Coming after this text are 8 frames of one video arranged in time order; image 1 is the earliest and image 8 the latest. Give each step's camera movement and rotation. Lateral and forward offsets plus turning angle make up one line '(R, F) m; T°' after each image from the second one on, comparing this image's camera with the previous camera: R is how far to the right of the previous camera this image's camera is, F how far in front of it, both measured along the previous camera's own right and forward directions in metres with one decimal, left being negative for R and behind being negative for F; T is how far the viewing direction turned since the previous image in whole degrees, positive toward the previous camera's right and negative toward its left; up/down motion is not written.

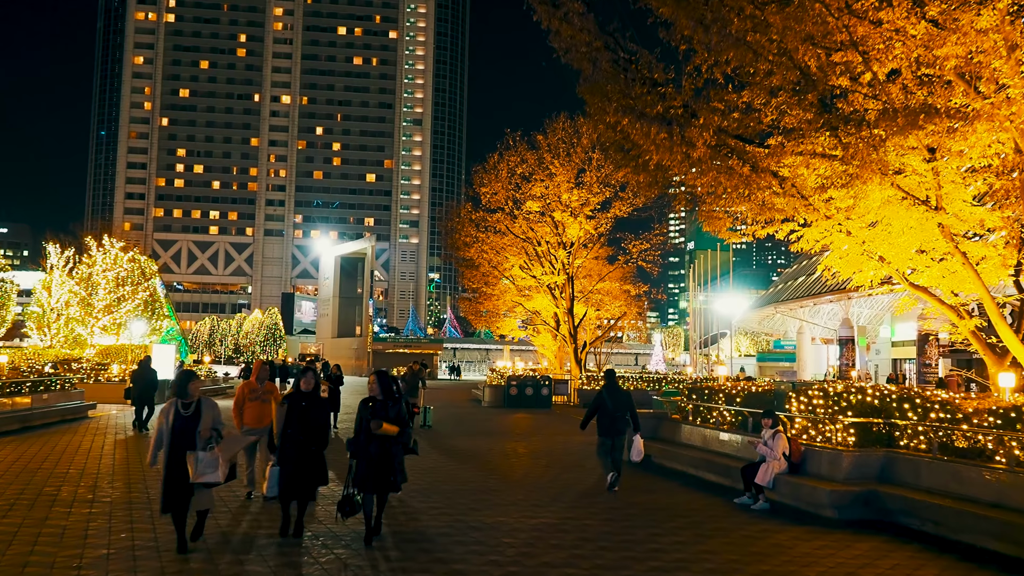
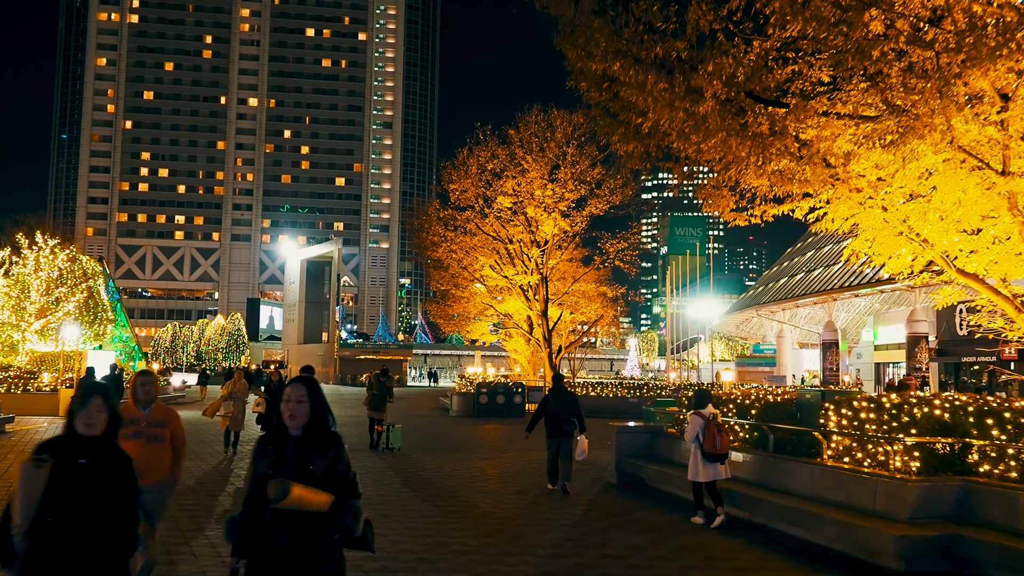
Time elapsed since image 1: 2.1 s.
(+0.1, +2.2) m; +2°
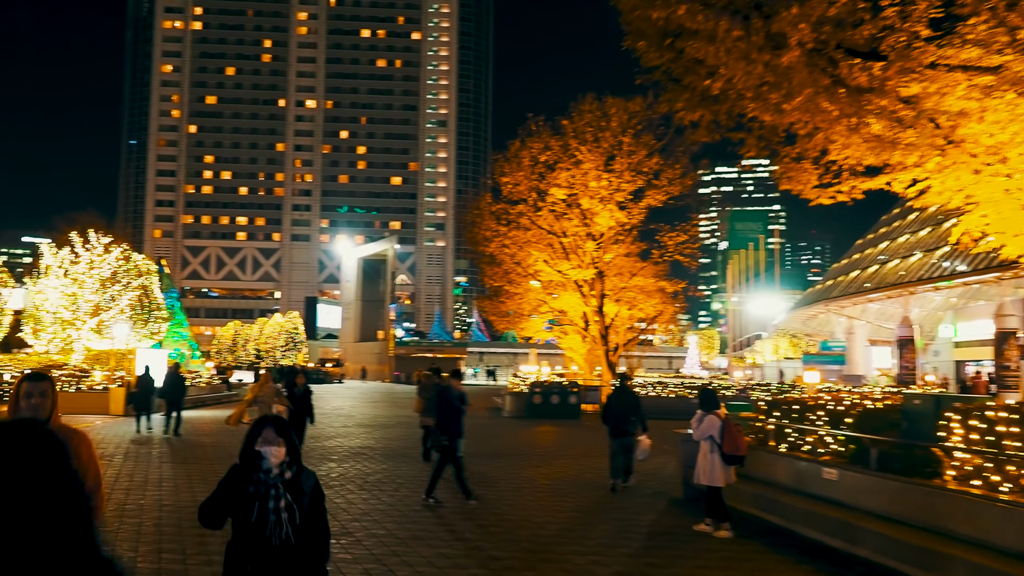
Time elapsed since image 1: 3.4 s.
(+0.1, +1.4) m; -3°
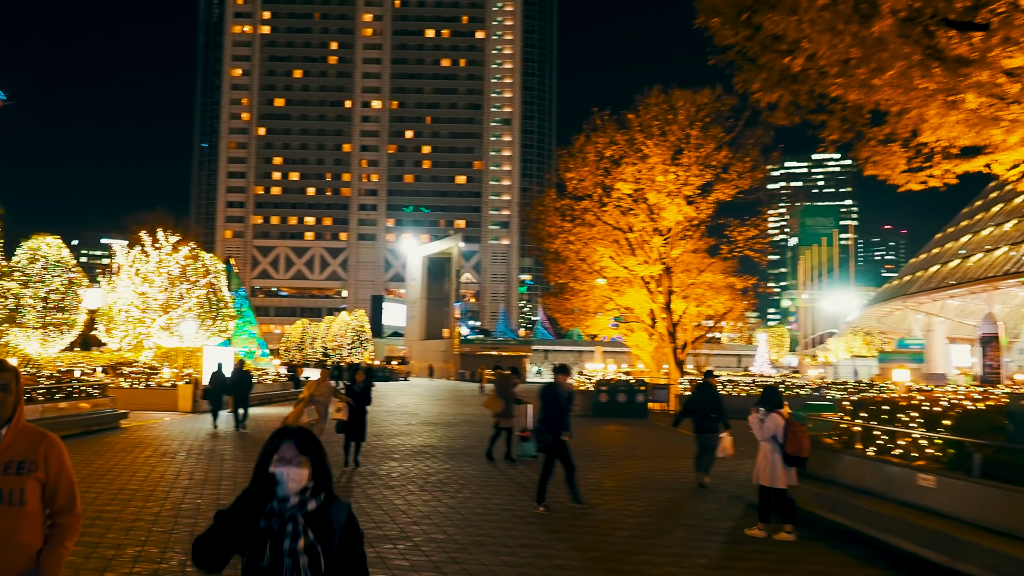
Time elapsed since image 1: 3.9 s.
(0.0, +0.5) m; -4°
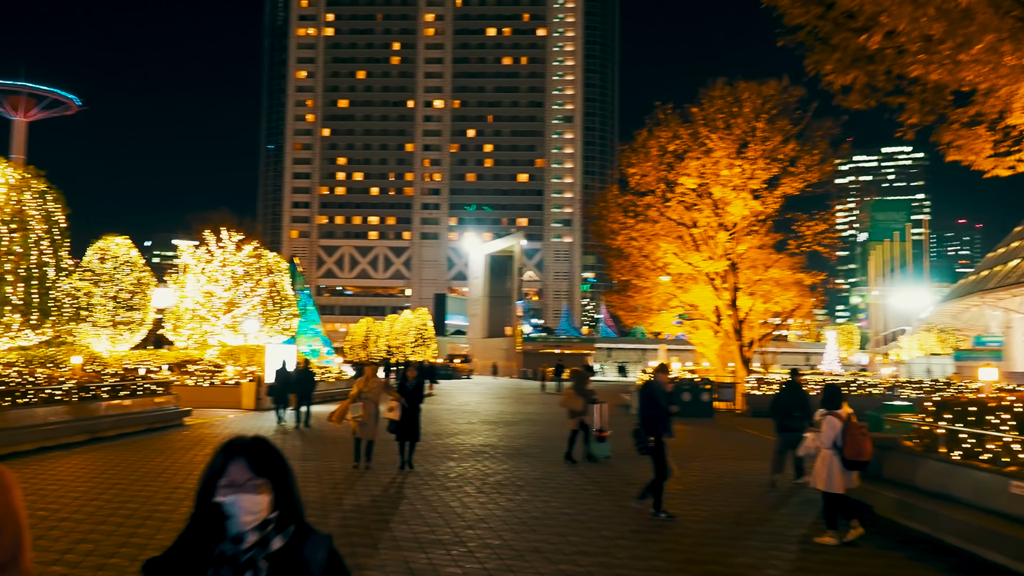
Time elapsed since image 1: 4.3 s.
(0.0, +0.4) m; -4°
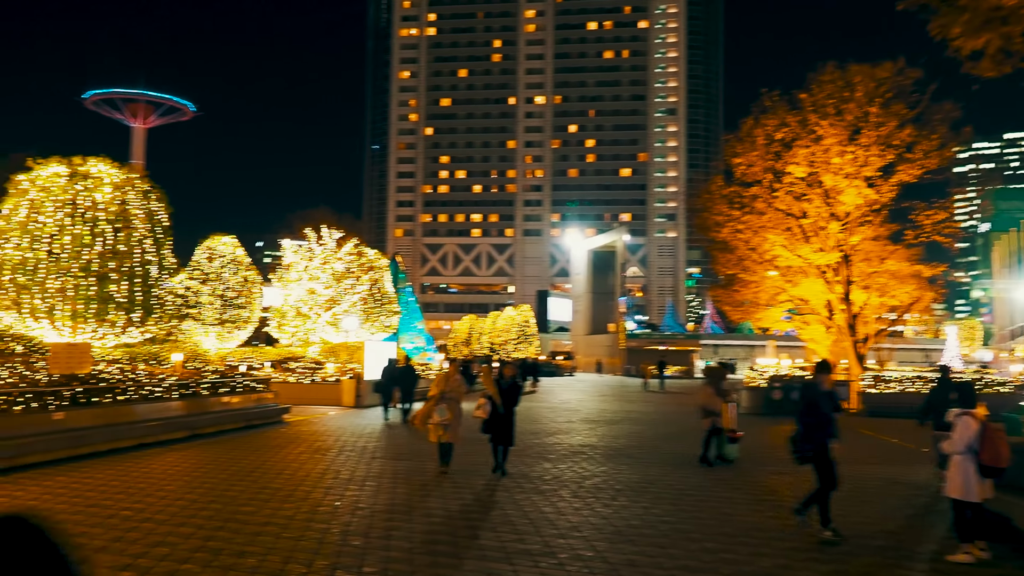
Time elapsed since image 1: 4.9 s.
(+0.1, +0.6) m; -6°
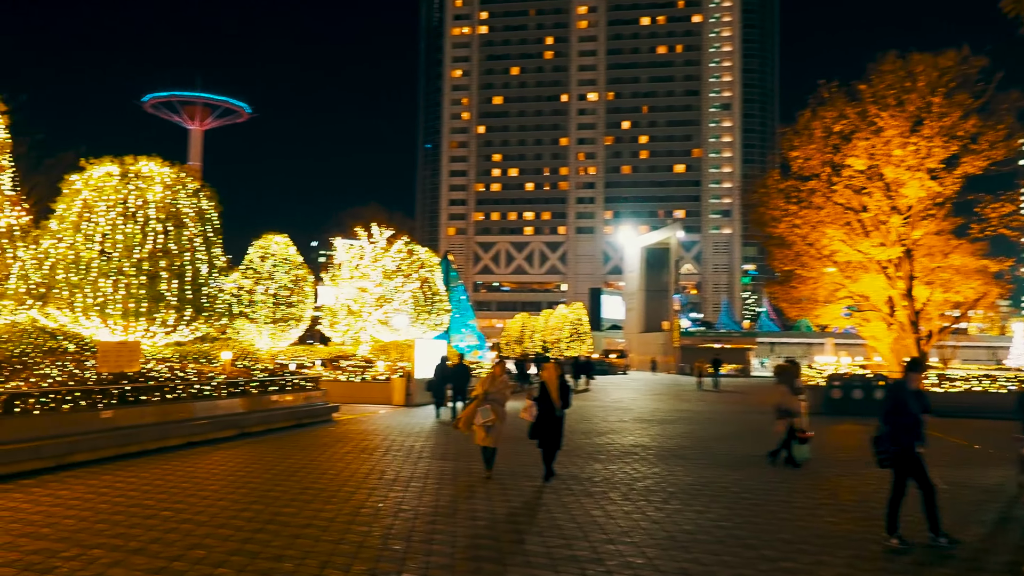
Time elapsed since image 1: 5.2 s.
(+0.1, +0.3) m; -3°
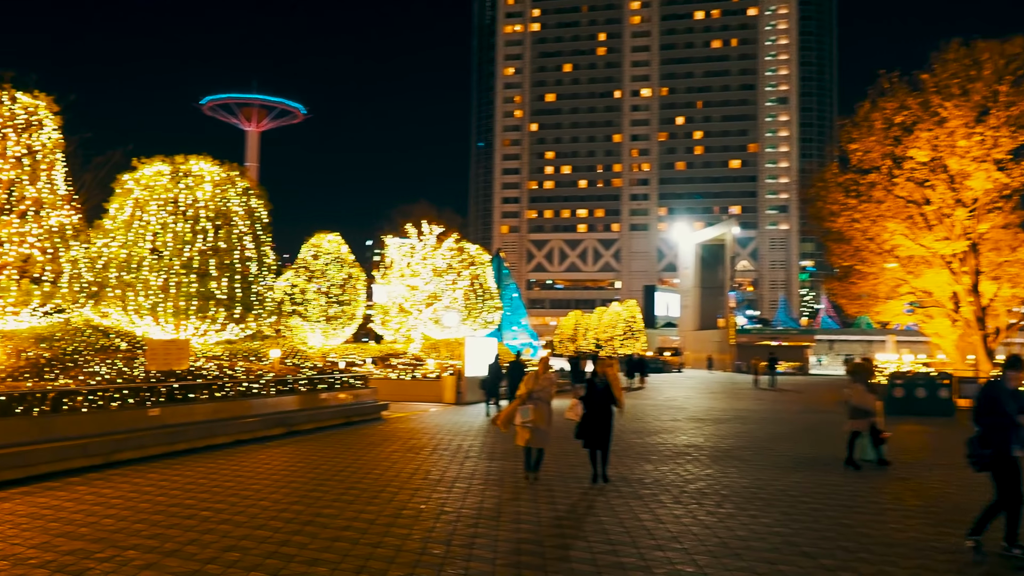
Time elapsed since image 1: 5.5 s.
(+0.1, +0.3) m; -3°
